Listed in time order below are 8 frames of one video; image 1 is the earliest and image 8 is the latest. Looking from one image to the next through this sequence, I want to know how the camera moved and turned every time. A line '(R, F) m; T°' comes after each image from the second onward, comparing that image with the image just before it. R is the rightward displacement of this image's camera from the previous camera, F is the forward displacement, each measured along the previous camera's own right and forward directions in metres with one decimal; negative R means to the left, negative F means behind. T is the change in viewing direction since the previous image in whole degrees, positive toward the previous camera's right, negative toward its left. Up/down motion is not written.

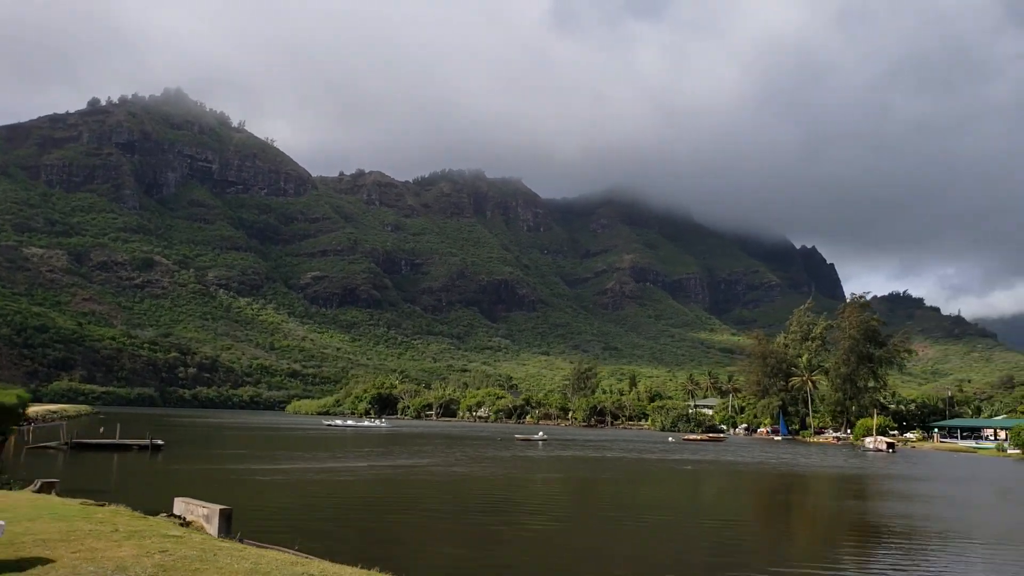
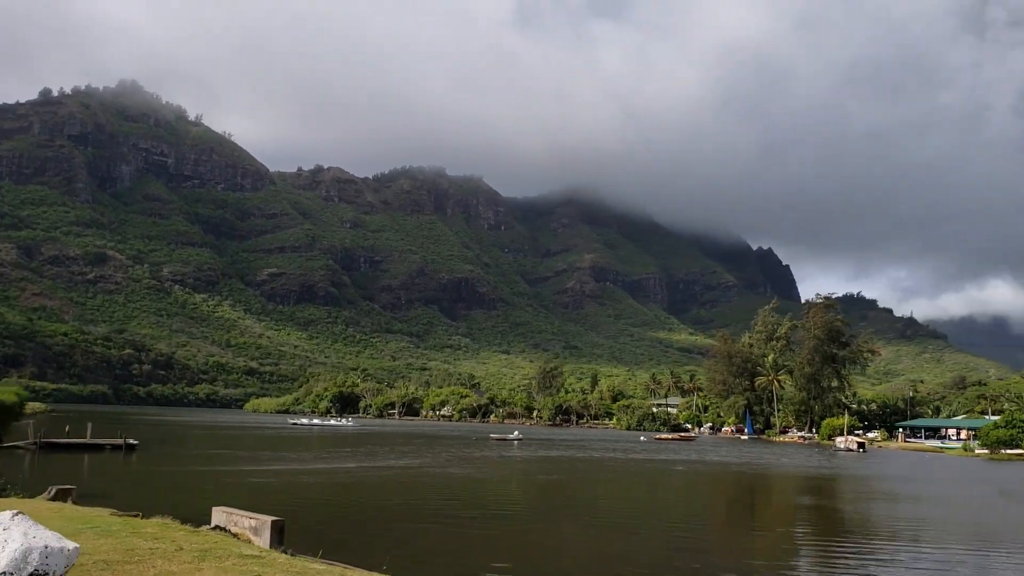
(-0.9, +0.5) m; +3°
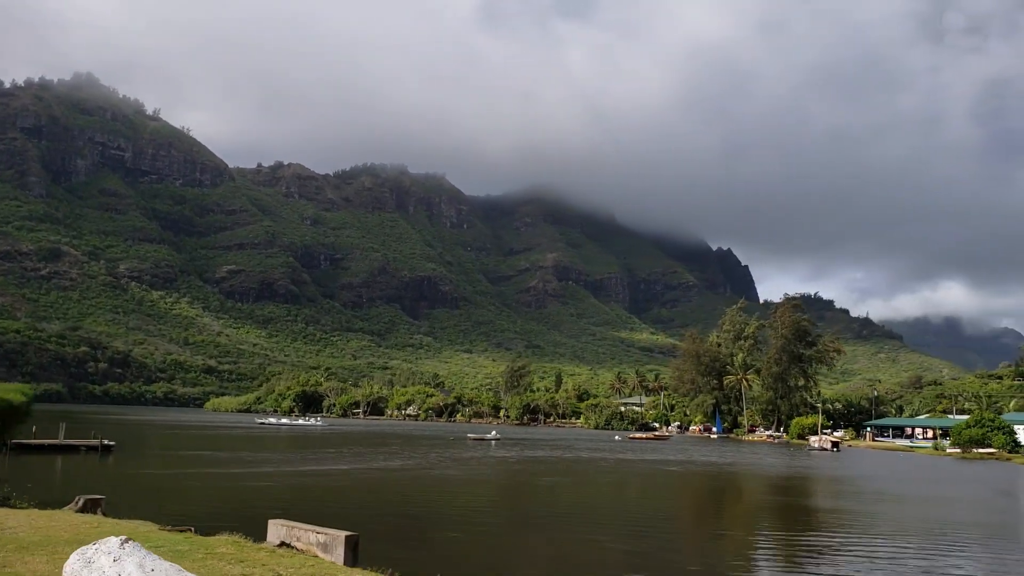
(-0.9, +0.5) m; +2°
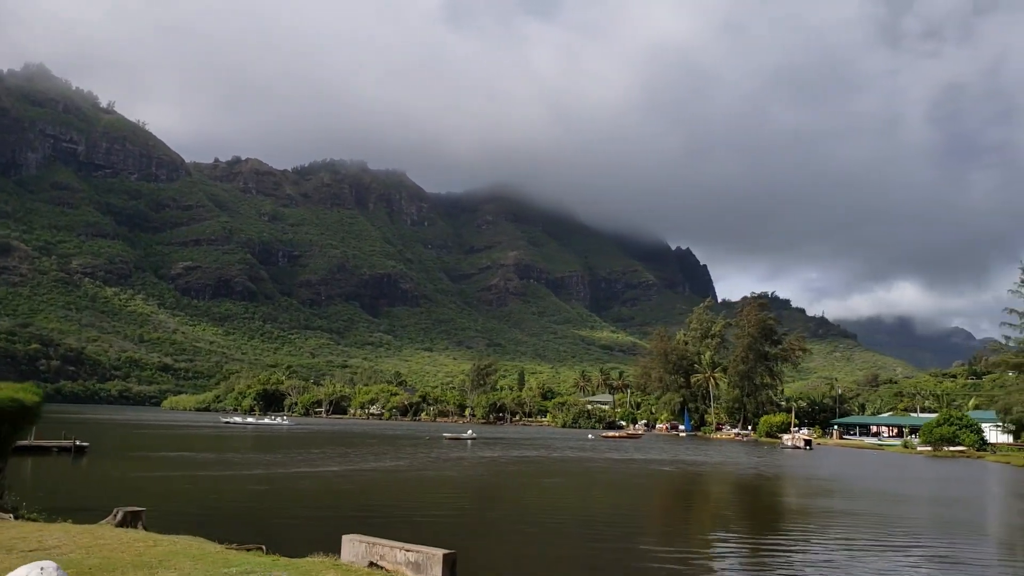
(-0.9, +0.6) m; +3°
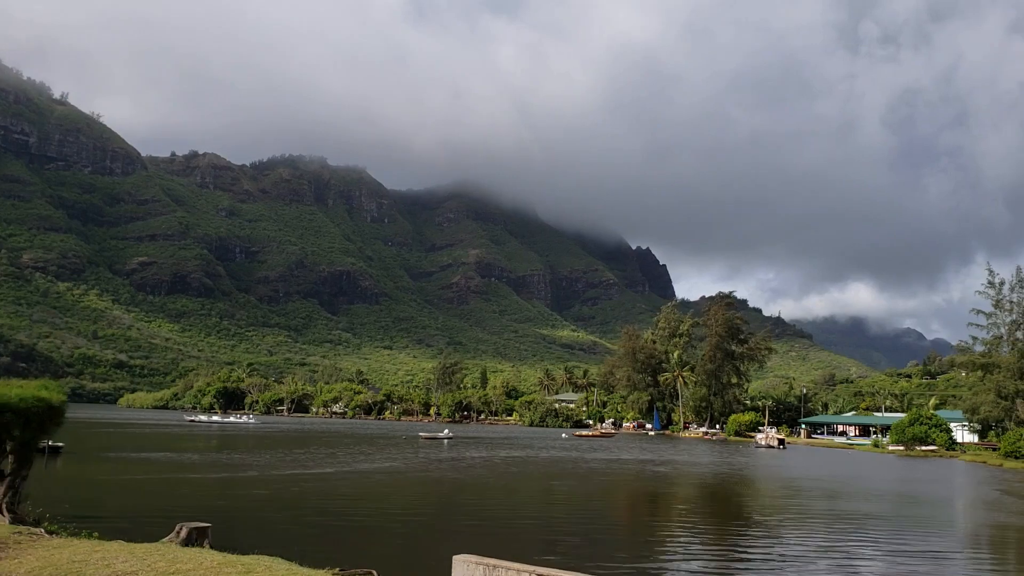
(-1.0, +0.6) m; +3°
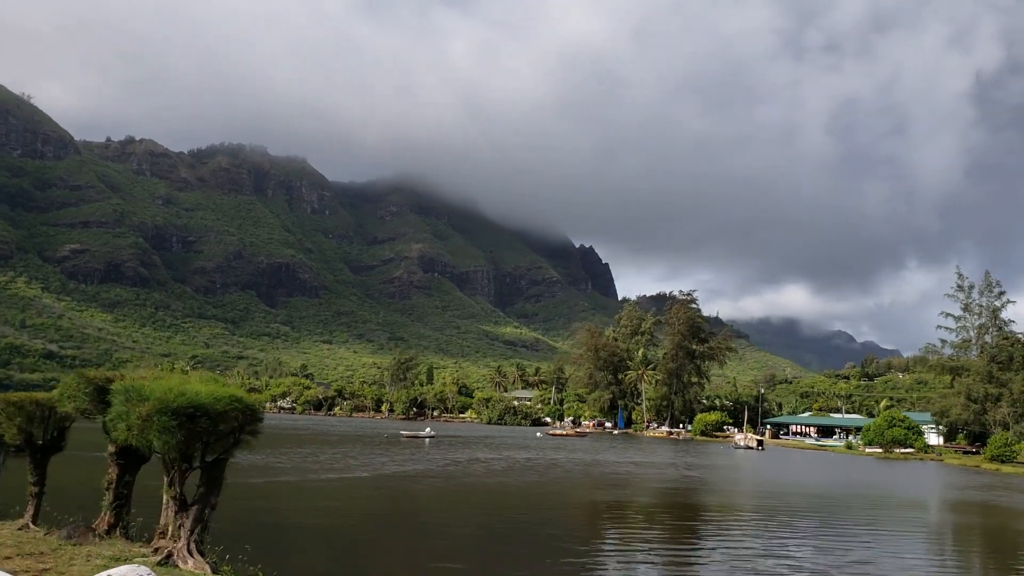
(-2.5, +1.5) m; +3°
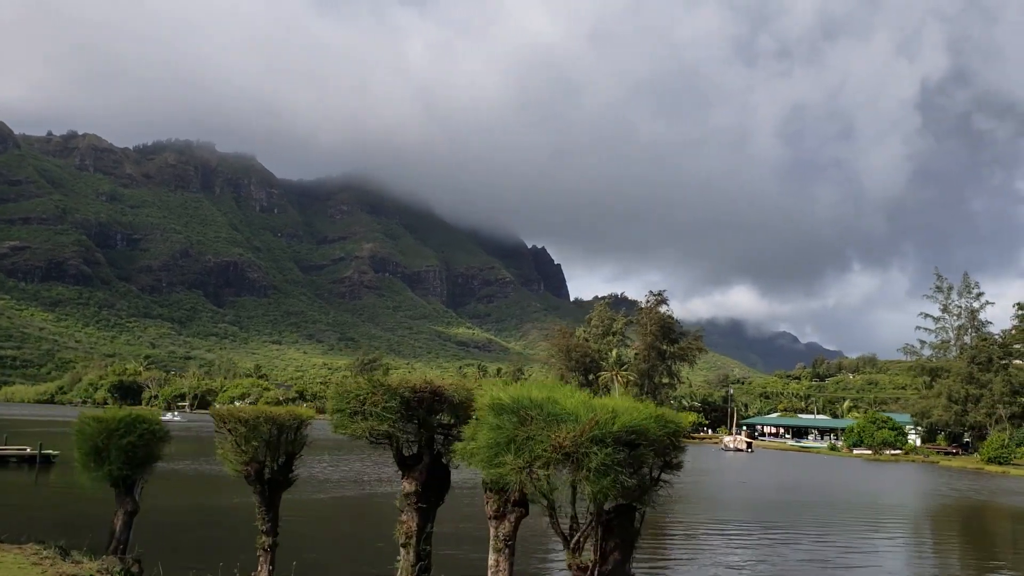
(-2.3, +1.4) m; +3°
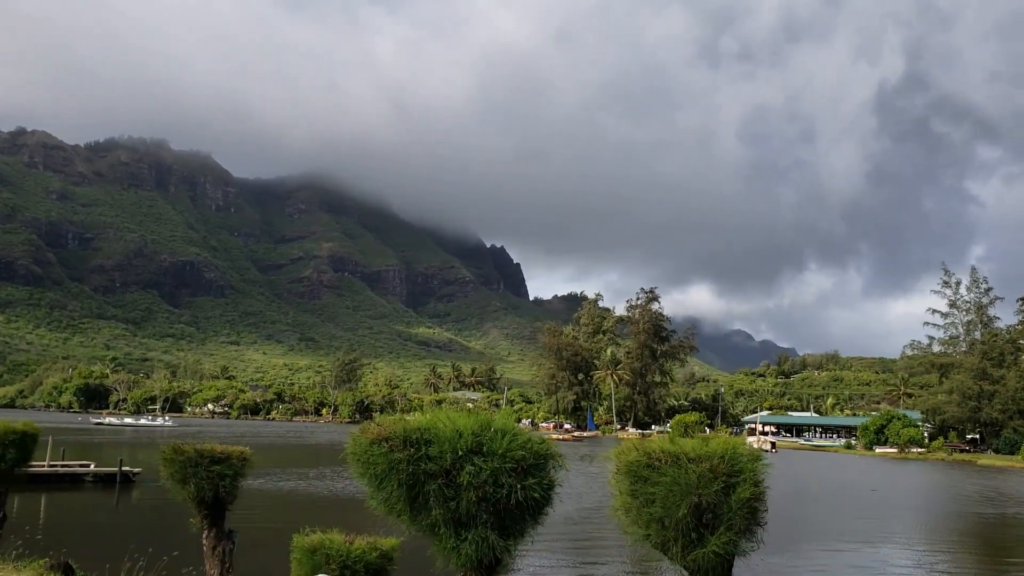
(-3.6, +2.0) m; +2°
